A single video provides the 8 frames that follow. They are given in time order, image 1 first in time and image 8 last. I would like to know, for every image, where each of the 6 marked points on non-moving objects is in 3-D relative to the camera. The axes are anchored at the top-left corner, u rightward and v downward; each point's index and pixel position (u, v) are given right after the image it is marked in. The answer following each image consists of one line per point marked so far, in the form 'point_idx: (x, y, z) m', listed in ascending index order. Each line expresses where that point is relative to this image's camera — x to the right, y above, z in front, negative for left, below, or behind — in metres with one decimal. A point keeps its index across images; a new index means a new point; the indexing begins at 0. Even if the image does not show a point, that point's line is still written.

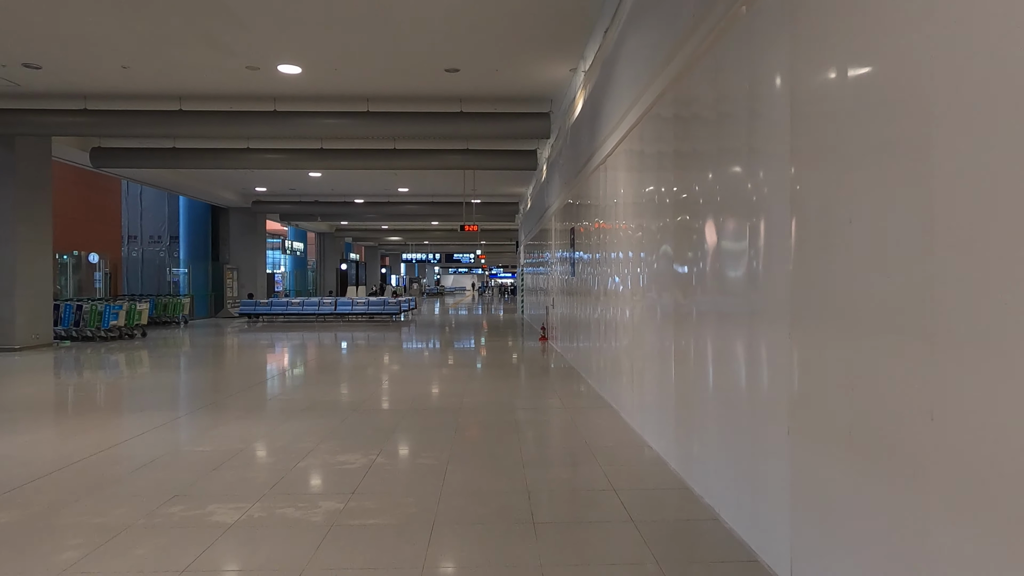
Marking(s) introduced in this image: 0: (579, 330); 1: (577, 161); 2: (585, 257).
0: (+0.8, -0.5, +8.4) m
1: (+0.8, +1.5, +7.7) m
2: (+0.9, +0.3, +7.4) m
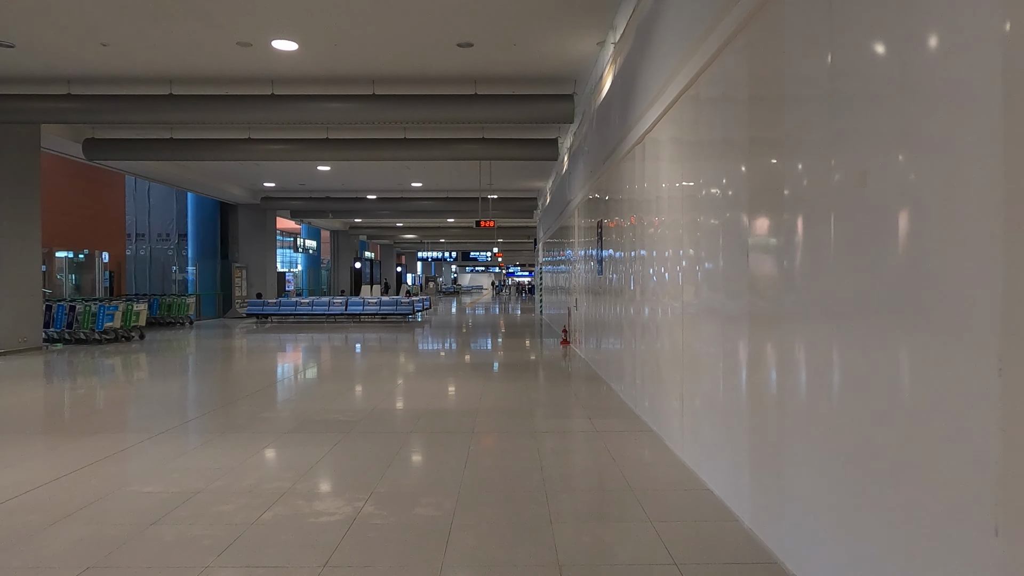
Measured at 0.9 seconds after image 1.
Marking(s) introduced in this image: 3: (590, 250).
0: (+1.1, -0.5, +7.7) m
1: (+1.0, +1.5, +6.9) m
2: (+1.0, +0.3, +6.6) m
3: (+1.0, +0.5, +8.4) m
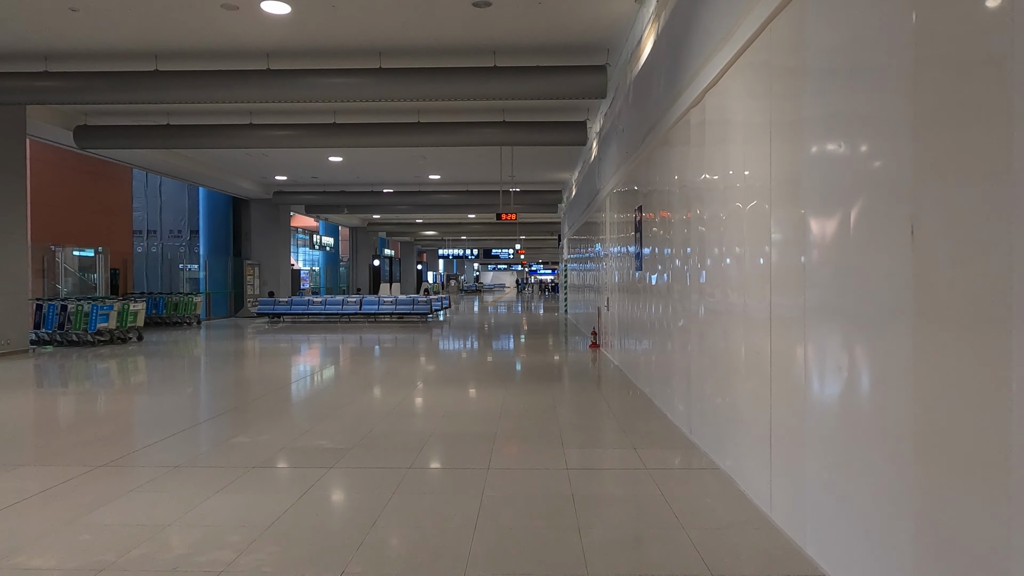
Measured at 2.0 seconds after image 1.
0: (+1.3, -0.5, +6.8) m
1: (+1.2, +1.5, +6.0) m
2: (+1.3, +0.3, +5.7) m
3: (+1.3, +0.5, +7.5) m
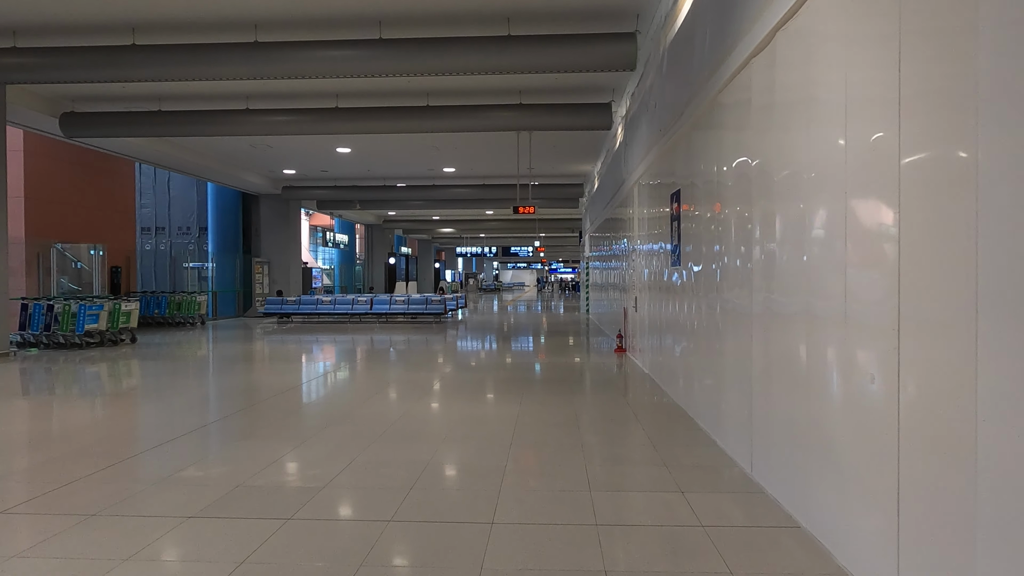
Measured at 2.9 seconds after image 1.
0: (+1.5, -0.5, +5.9) m
1: (+1.3, +1.5, +5.2) m
2: (+1.4, +0.4, +4.9) m
3: (+1.4, +0.5, +6.7) m
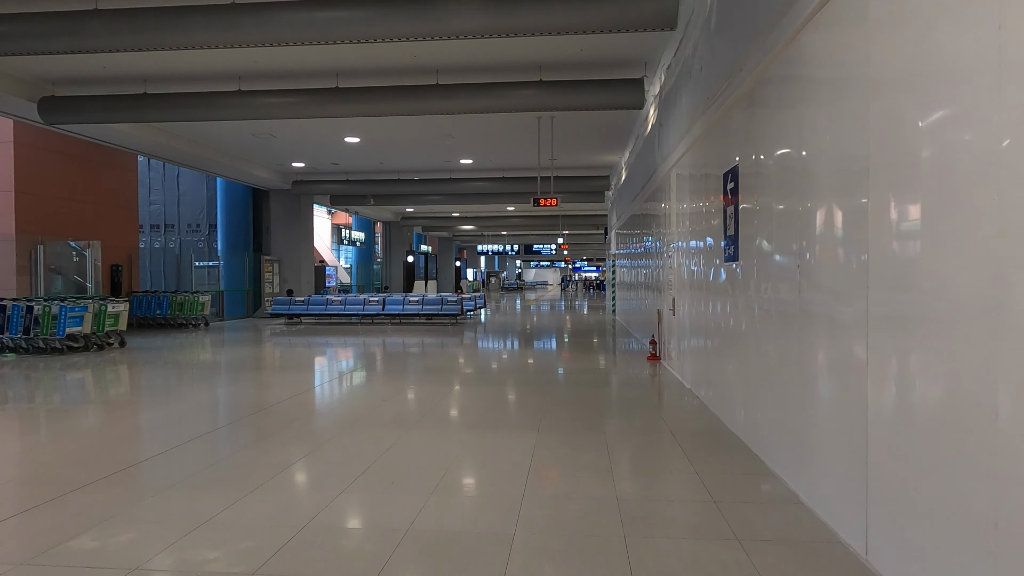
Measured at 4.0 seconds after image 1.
0: (+1.6, -0.5, +5.0) m
1: (+1.4, +1.5, +4.3) m
2: (+1.5, +0.4, +4.0) m
3: (+1.6, +0.5, +5.8) m
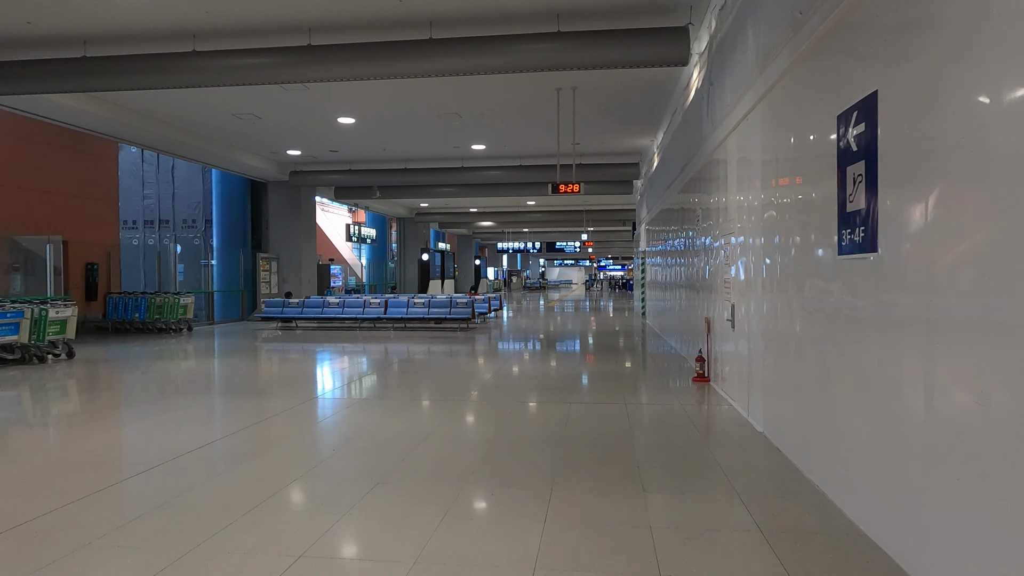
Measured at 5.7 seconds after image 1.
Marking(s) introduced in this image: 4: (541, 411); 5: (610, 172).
0: (+1.6, -0.5, +3.6) m
1: (+1.4, +1.5, +2.8) m
2: (+1.5, +0.3, +2.5) m
3: (+1.6, +0.5, +4.3) m
4: (+0.3, -1.3, +6.4) m
5: (+1.8, +2.2, +12.5) m
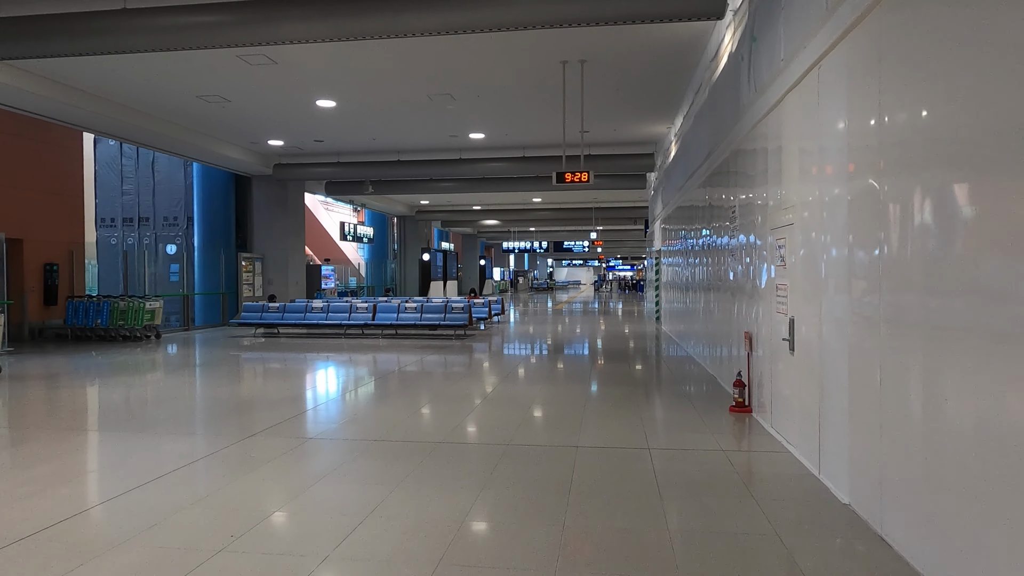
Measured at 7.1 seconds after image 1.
0: (+1.5, -0.5, +2.5) m
1: (+1.3, +1.5, +1.7) m
2: (+1.4, +0.3, +1.5) m
3: (+1.6, +0.5, +3.2) m
4: (+0.3, -1.4, +5.4) m
5: (+1.9, +2.1, +11.4) m
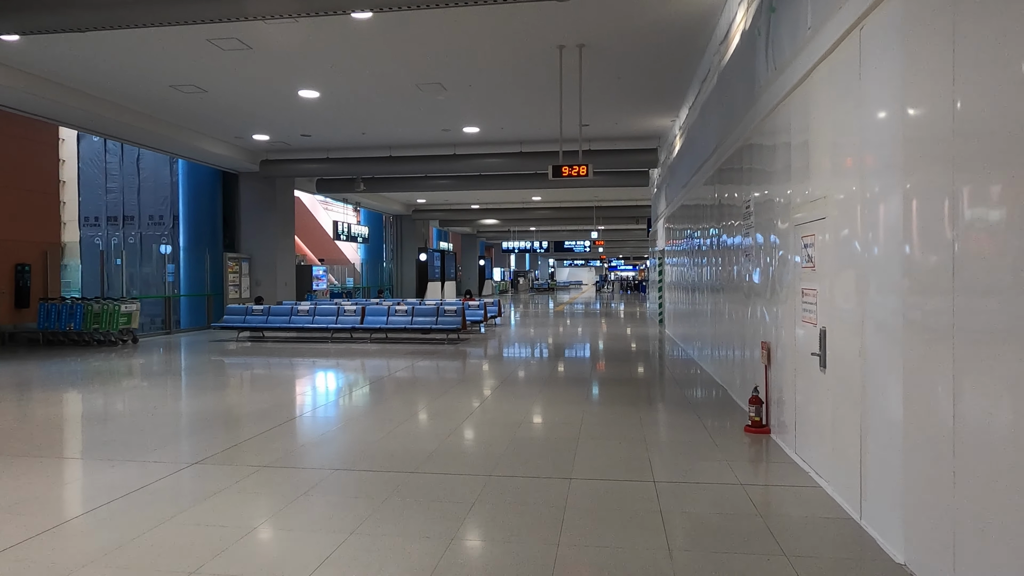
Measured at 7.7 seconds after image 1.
0: (+1.5, -0.6, +2.0) m
1: (+1.2, +1.4, +1.2) m
2: (+1.3, +0.3, +0.9) m
3: (+1.5, +0.4, +2.7) m
4: (+0.2, -1.4, +4.9) m
5: (+1.8, +2.1, +10.9) m
